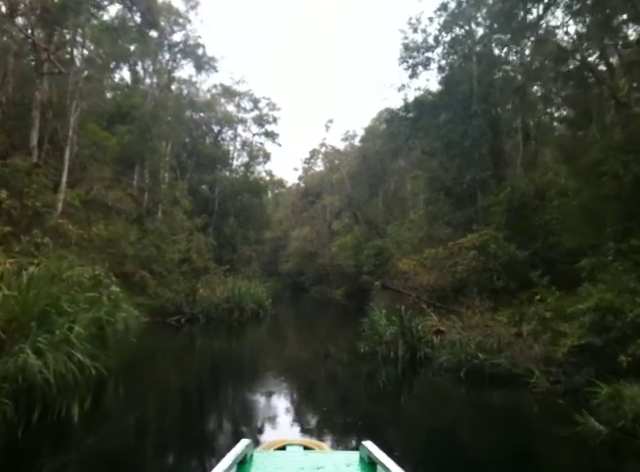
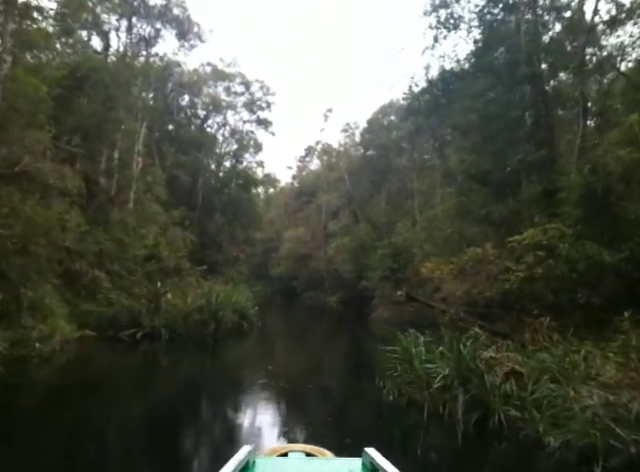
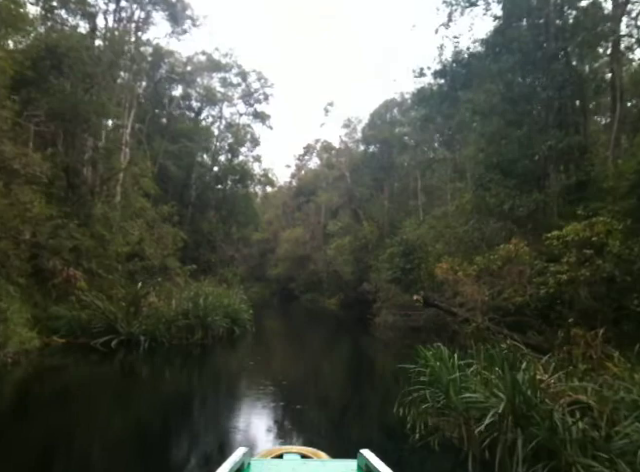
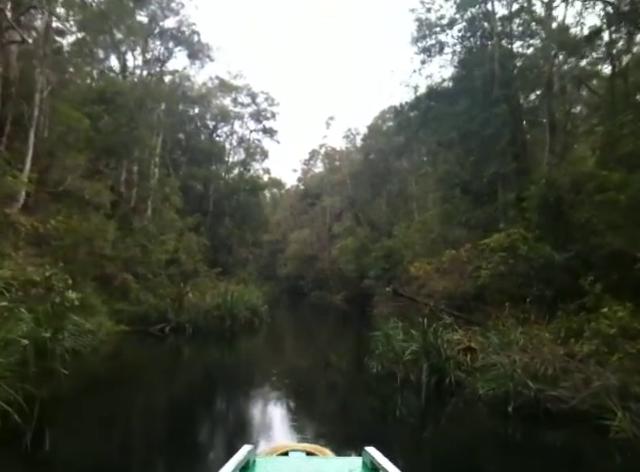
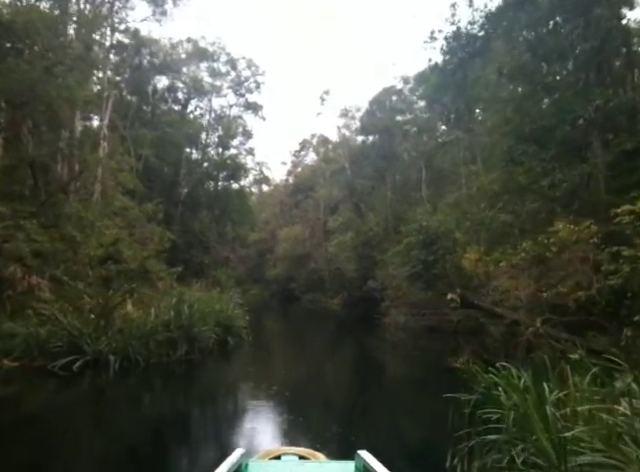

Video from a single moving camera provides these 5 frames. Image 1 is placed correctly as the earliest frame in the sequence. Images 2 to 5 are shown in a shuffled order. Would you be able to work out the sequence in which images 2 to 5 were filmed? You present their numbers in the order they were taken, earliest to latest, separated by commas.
4, 2, 3, 5
